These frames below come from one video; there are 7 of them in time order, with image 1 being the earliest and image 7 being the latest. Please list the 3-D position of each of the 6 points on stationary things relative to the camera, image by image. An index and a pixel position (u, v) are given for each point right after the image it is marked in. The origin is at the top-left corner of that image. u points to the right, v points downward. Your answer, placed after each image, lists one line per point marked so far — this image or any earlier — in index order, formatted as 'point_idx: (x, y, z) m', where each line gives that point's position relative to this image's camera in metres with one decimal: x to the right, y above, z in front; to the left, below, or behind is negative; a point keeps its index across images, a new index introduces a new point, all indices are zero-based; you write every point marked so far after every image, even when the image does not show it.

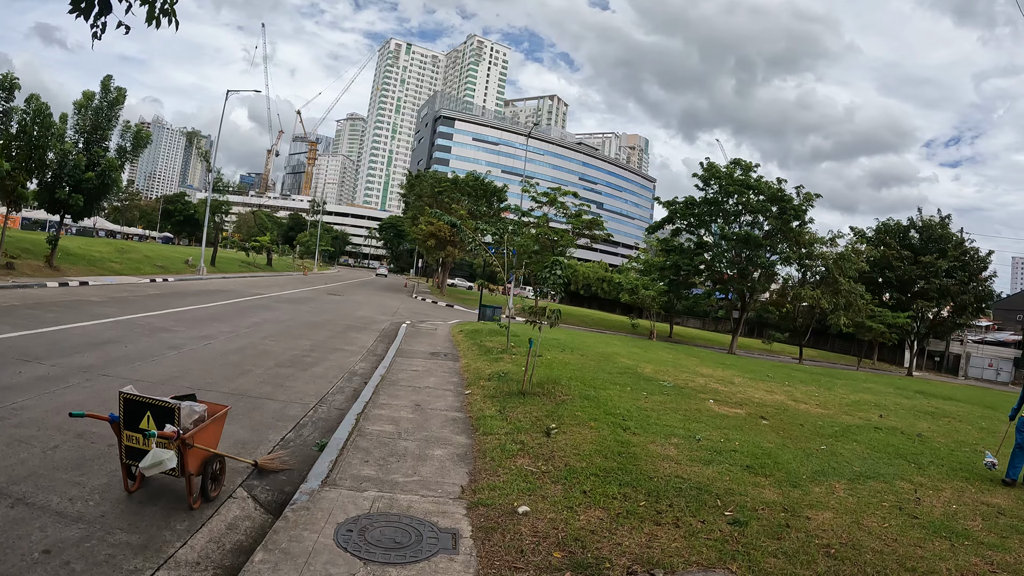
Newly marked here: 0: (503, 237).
0: (0.0, +0.7, +14.4) m
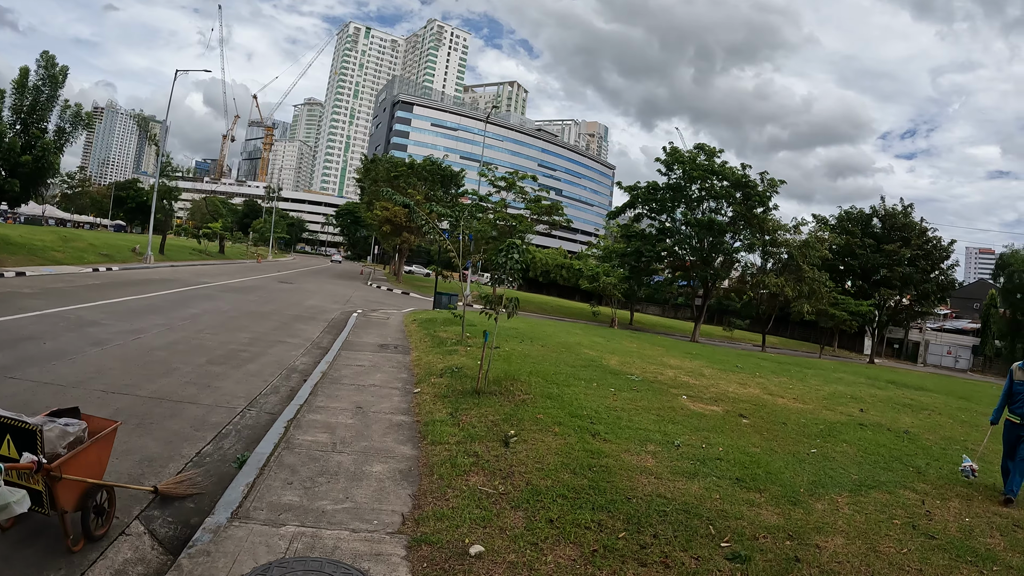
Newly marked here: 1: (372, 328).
0: (-0.6, +0.9, +13.6) m
1: (-1.5, -0.4, +11.6) m
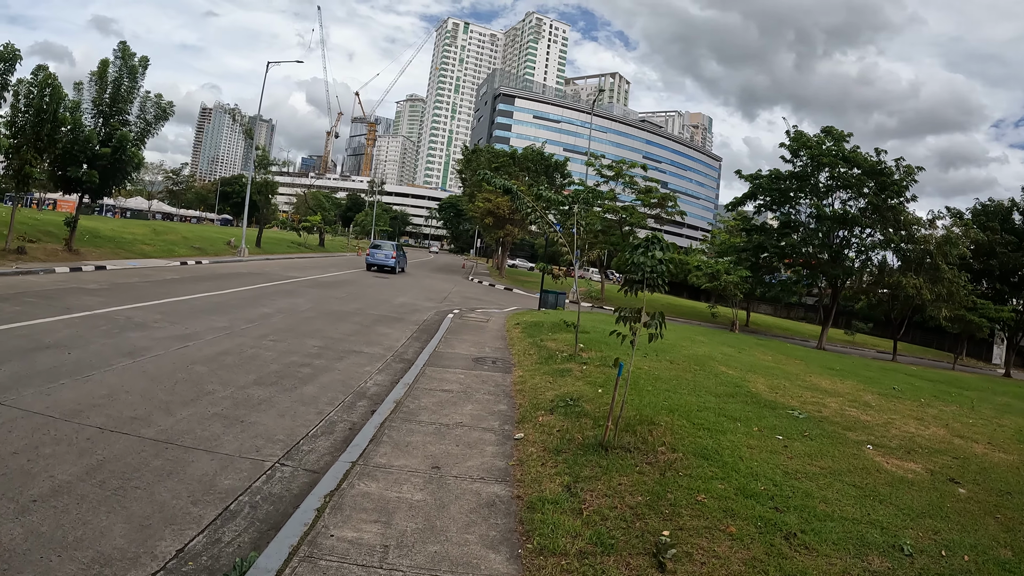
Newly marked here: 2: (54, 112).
0: (+0.7, +0.9, +11.9) m
1: (-0.4, -0.4, +9.9) m
2: (-8.3, +2.9, +18.7) m
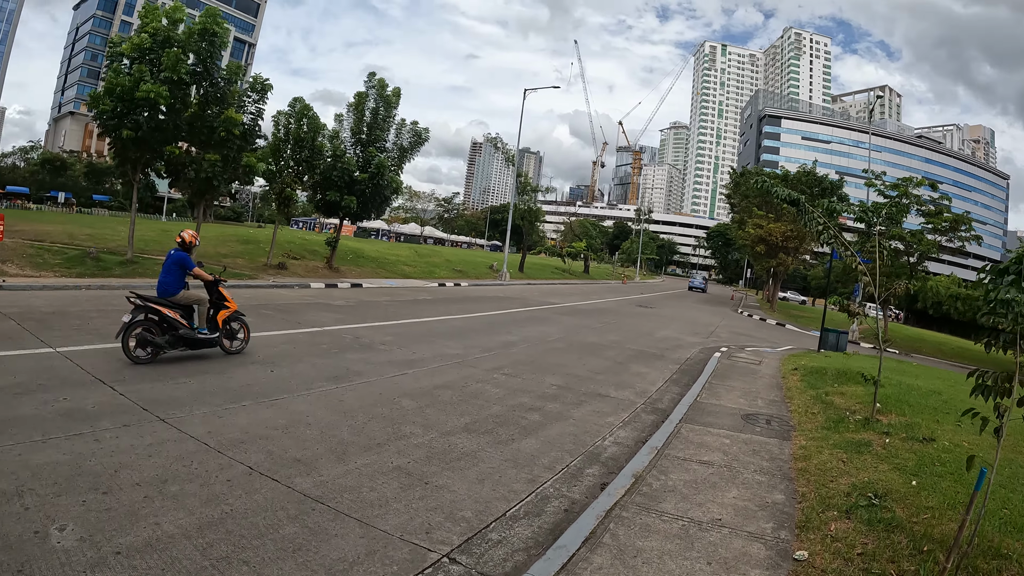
0: (+3.4, +0.5, +10.1) m
1: (+1.7, -0.7, +8.4) m
2: (-3.6, +2.6, +18.9) m
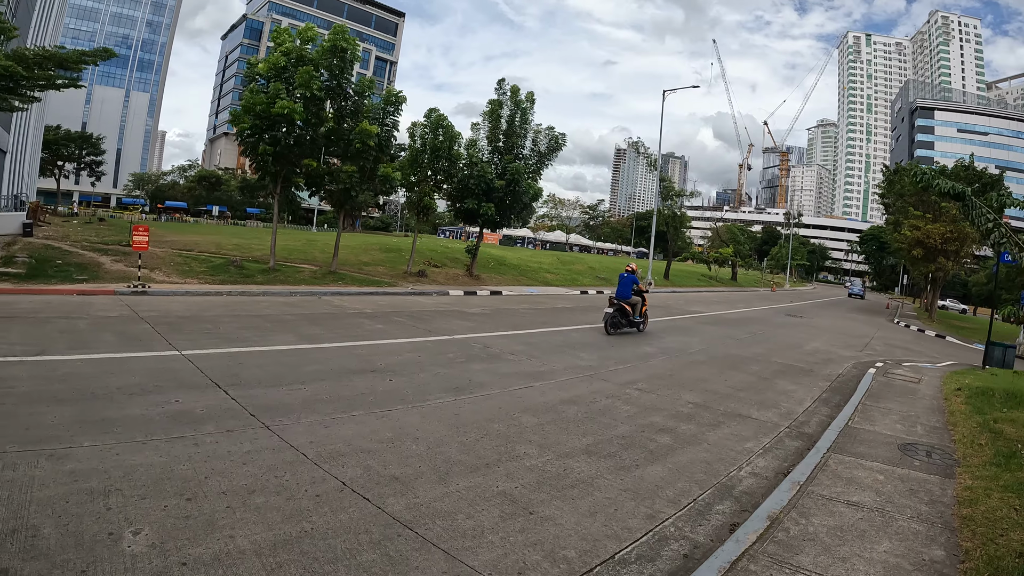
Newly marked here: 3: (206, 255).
0: (+4.6, +0.4, +9.1) m
1: (+2.7, -0.8, +7.7) m
2: (-1.1, +2.5, +18.8) m
3: (-5.6, +0.6, +19.2) m
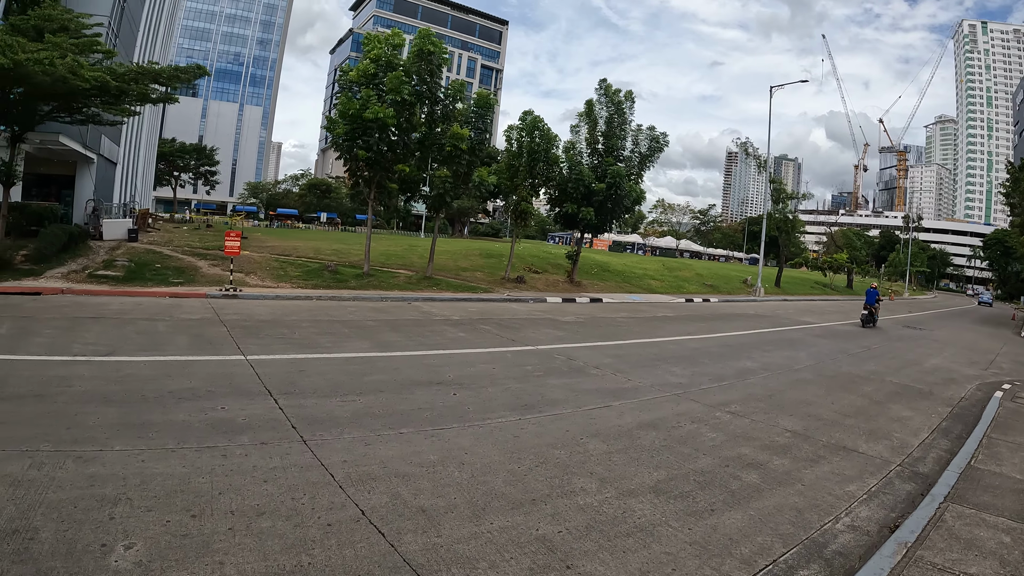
0: (+5.2, +0.3, +8.0) m
1: (+3.2, -0.9, +6.8) m
2: (+0.6, +2.4, +18.3) m
3: (-3.8, +0.5, +19.1) m
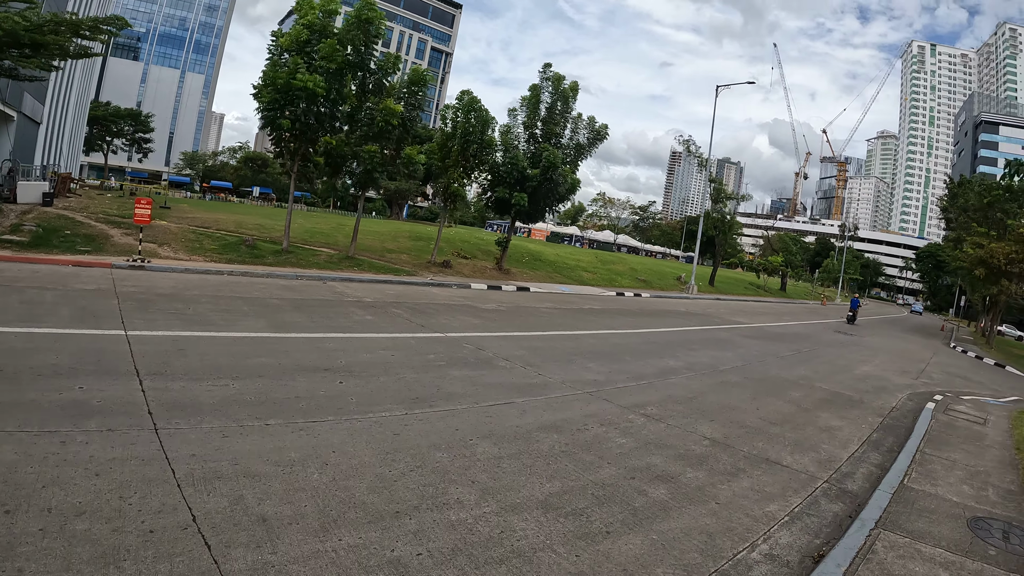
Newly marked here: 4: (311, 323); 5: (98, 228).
0: (+4.6, +0.2, +7.7) m
1: (+2.6, -0.9, +6.3) m
2: (-0.5, +2.6, +17.7) m
3: (-5.0, +0.9, +18.3) m
4: (-1.6, -0.3, +8.7) m
5: (-6.9, +1.0, +17.7) m
